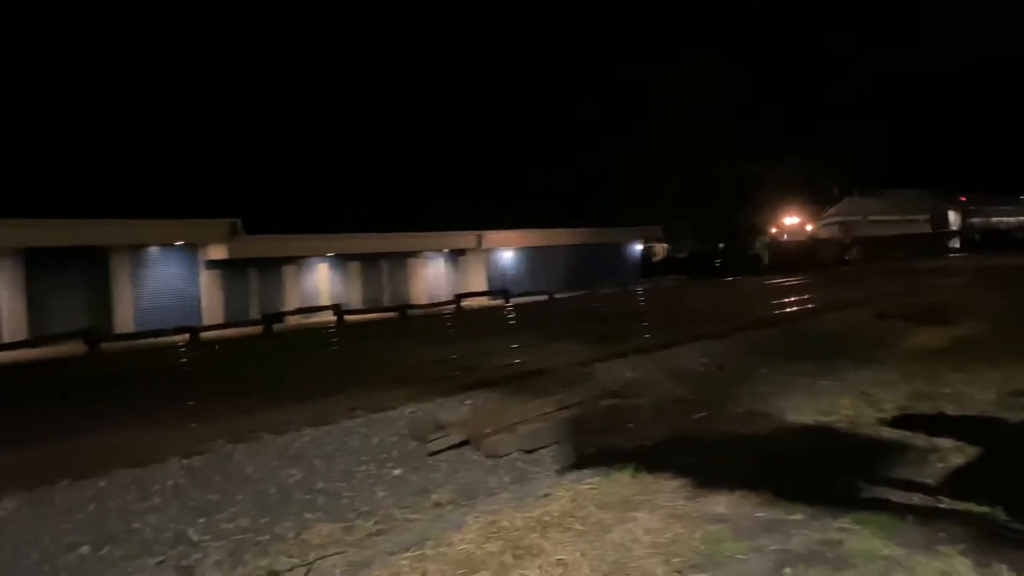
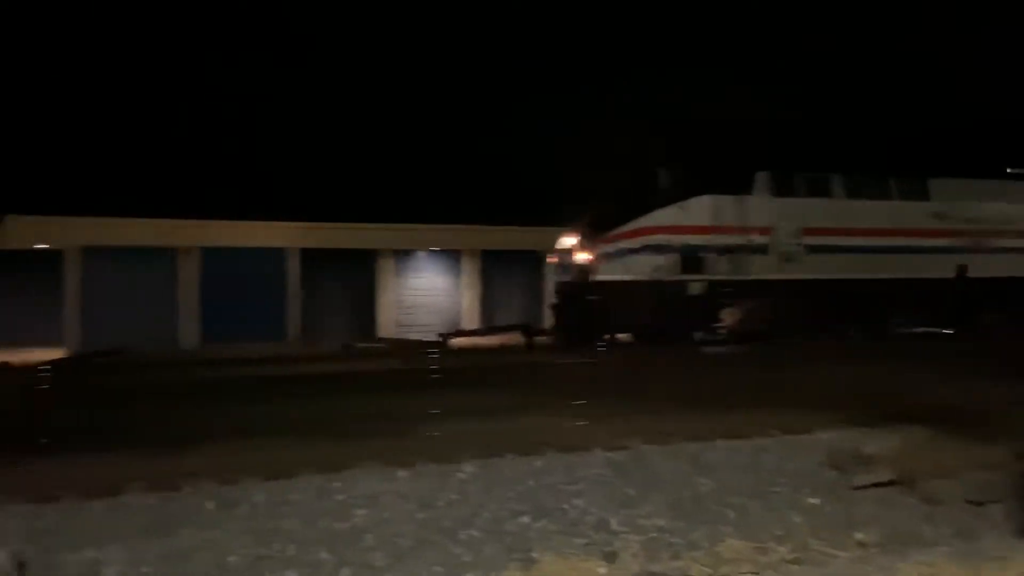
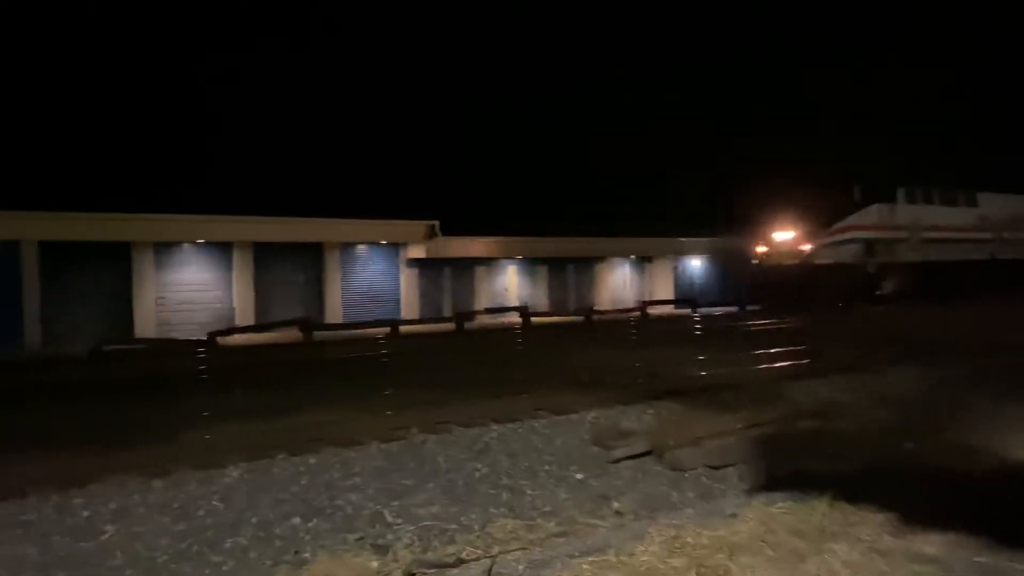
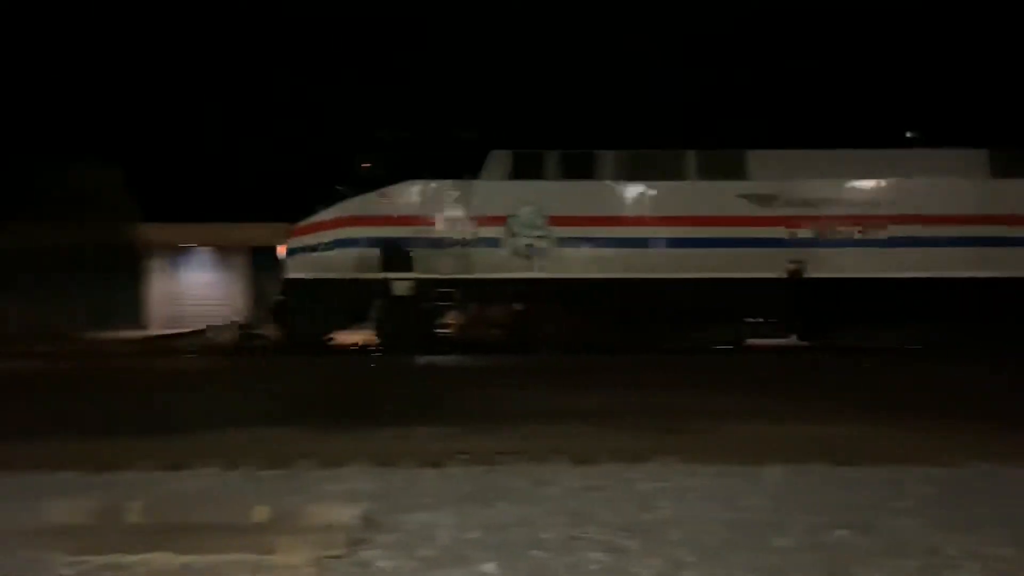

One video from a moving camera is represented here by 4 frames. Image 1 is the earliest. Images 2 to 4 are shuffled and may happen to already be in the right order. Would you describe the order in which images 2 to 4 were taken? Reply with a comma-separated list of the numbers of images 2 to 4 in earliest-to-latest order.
3, 2, 4
